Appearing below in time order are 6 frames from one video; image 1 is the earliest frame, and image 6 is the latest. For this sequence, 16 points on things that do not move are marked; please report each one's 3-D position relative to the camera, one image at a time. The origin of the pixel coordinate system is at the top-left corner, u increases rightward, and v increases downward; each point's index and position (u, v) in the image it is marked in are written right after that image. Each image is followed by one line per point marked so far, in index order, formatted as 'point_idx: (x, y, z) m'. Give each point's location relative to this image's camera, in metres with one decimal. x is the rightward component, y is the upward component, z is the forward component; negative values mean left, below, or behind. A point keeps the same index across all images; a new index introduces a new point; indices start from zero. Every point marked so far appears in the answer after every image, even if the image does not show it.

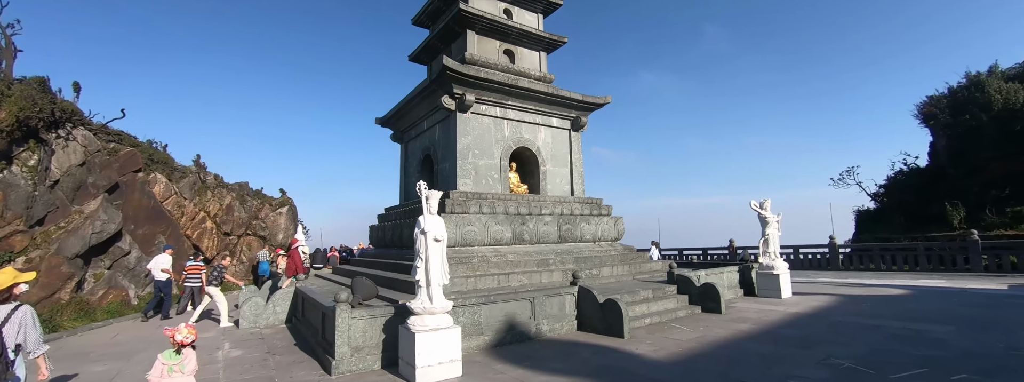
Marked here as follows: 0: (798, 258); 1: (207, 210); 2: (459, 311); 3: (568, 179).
0: (+12.4, -2.9, +20.0) m
1: (-10.4, -0.7, +15.4) m
2: (-0.9, -1.8, +6.8) m
3: (+1.6, +0.3, +12.9) m
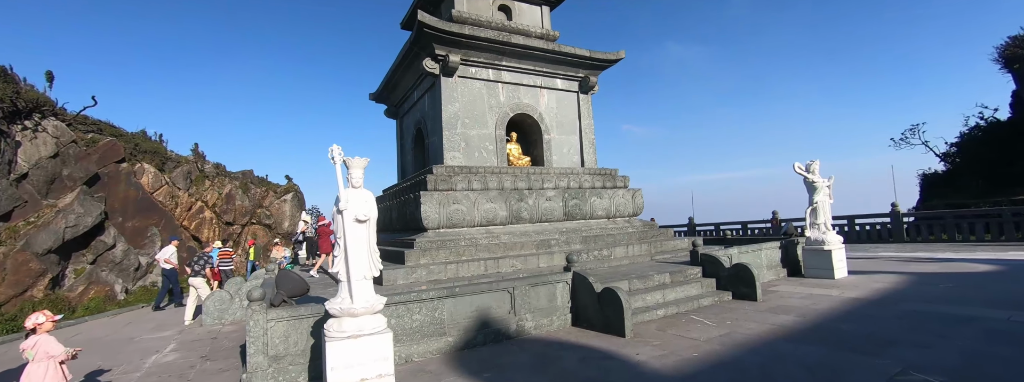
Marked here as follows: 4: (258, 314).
0: (+13.1, -1.5, +17.6) m
1: (-10.1, -0.3, +14.9) m
2: (-1.3, -1.4, +5.6) m
3: (+1.6, +1.1, +11.3) m
4: (-2.8, -1.3, +4.9) m
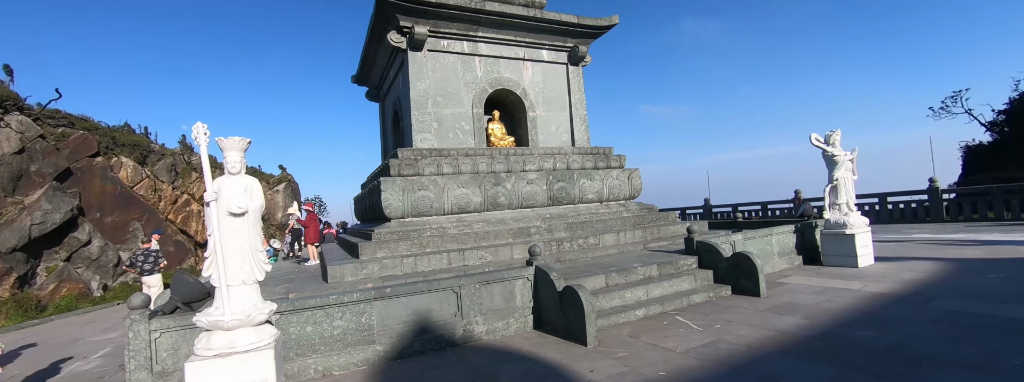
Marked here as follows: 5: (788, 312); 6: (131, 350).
0: (+13.1, -0.6, +16.0) m
1: (-10.2, -0.1, +14.5) m
2: (-1.9, -1.3, +4.8) m
3: (+1.3, +1.5, +10.3) m
4: (-3.4, -1.2, +4.2) m
5: (+3.1, -1.4, +5.2) m
6: (-3.4, -1.4, +4.1) m
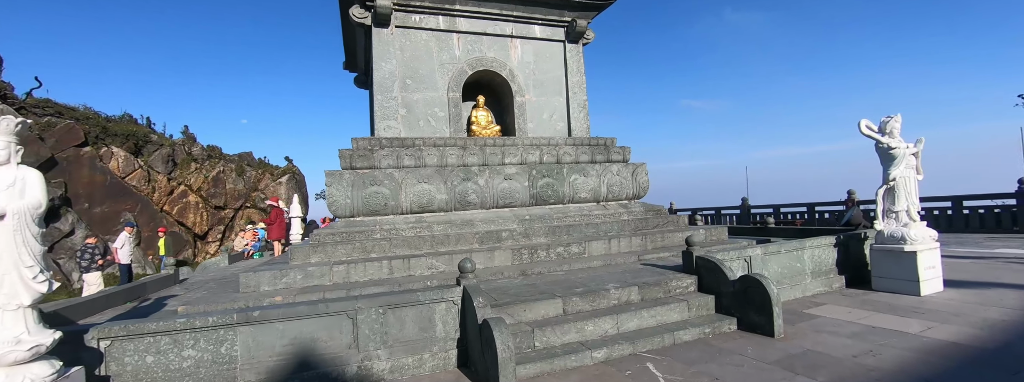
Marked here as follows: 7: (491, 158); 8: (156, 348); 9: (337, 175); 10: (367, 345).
0: (+13.3, -0.7, +13.4) m
1: (-10.1, +0.2, +14.2) m
2: (-2.7, -1.2, +3.7) m
3: (+1.0, +1.5, +8.9) m
4: (-4.3, -1.2, +3.3) m
5: (+2.3, -1.4, +3.6) m
6: (-4.3, -1.4, +3.2) m
7: (-0.3, +0.5, +7.5) m
8: (-2.9, -1.3, +3.7) m
9: (-2.6, +0.2, +6.7) m
10: (-1.3, -1.4, +4.0) m
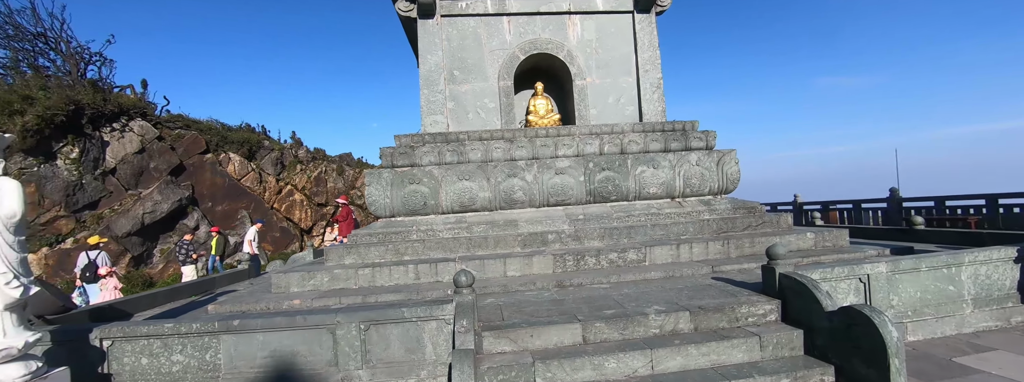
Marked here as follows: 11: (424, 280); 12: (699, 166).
0: (+15.2, -0.4, +9.1) m
1: (-7.4, +0.2, +15.5) m
2: (-2.7, -1.2, +3.6) m
3: (+2.1, +1.6, +7.7) m
4: (-4.4, -1.2, +3.6) m
5: (+2.1, -1.4, +2.3) m
6: (-4.4, -1.4, +3.5) m
7: (+0.4, +0.6, +6.7) m
8: (-3.0, -1.3, +3.7) m
9: (-1.9, +0.2, +6.4) m
10: (-1.3, -1.4, +3.6) m
11: (-1.0, -1.1, +5.4) m
12: (+2.8, +0.4, +6.9) m
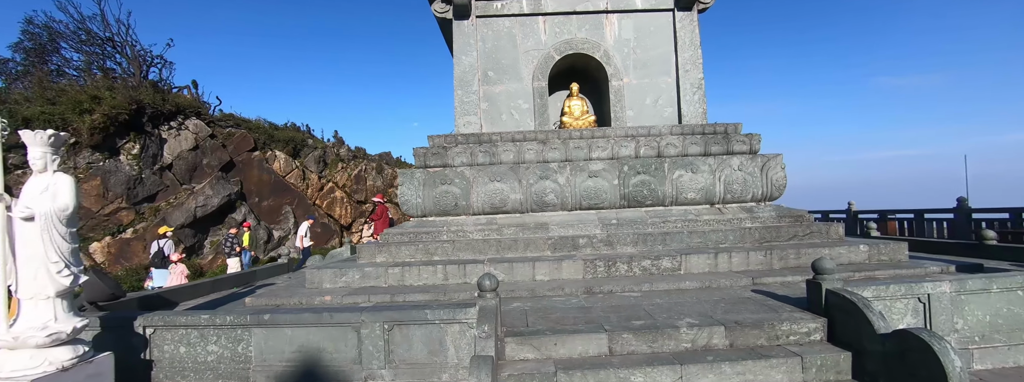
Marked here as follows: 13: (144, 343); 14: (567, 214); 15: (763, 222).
0: (+15.8, -0.8, +7.8) m
1: (-6.1, +0.3, +16.0) m
2: (-2.5, -1.2, +3.8) m
3: (+2.6, +1.5, +7.4) m
4: (-4.2, -1.2, +3.9) m
5: (+2.2, -1.4, +2.0) m
6: (-4.2, -1.4, +3.8) m
7: (+0.9, +0.6, +6.6) m
8: (-2.8, -1.3, +3.8) m
9: (-1.5, +0.2, +6.5) m
10: (-1.1, -1.4, +3.6) m
11: (-0.7, -1.1, +5.4) m
12: (+3.3, +0.3, +6.5) m
13: (-3.2, -1.3, +3.9) m
14: (+0.8, -0.3, +6.5) m
15: (+3.4, -0.4, +6.2) m
